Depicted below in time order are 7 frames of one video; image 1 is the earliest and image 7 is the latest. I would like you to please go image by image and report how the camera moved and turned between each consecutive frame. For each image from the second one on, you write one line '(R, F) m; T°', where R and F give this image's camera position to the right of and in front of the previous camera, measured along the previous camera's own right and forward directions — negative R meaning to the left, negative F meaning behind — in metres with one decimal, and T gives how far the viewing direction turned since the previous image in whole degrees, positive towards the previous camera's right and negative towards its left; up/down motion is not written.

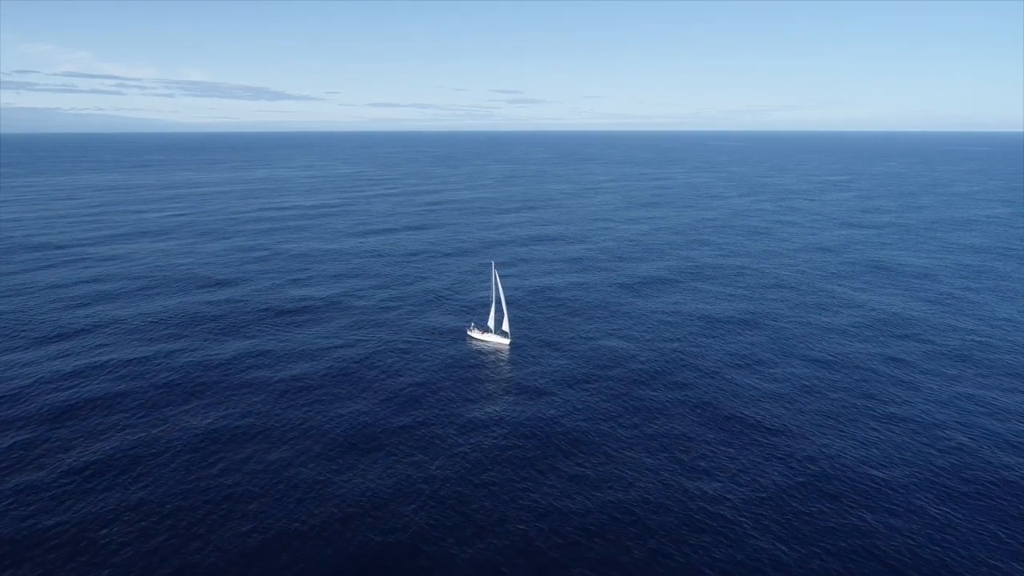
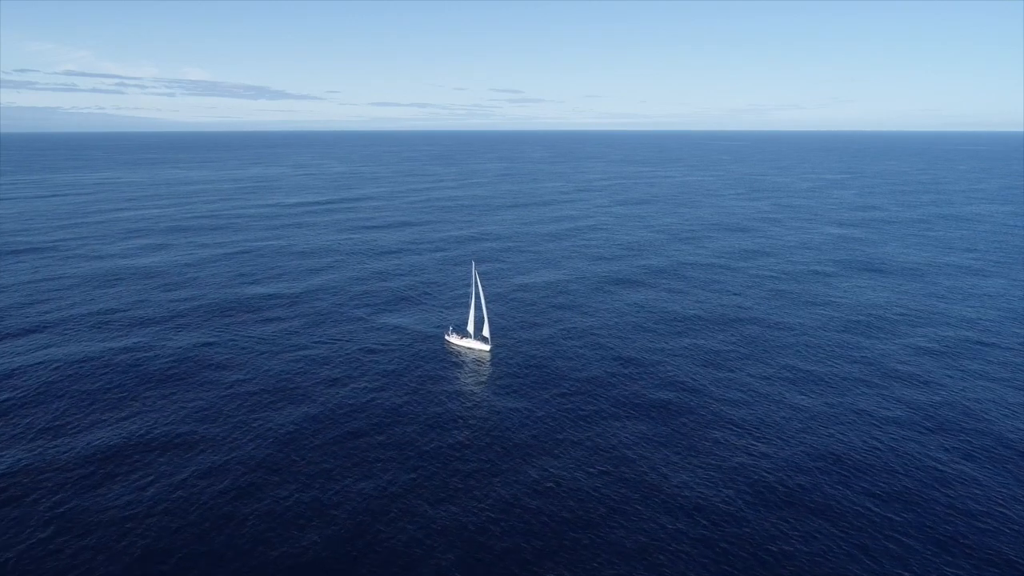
(+2.1, +5.2) m; 0°
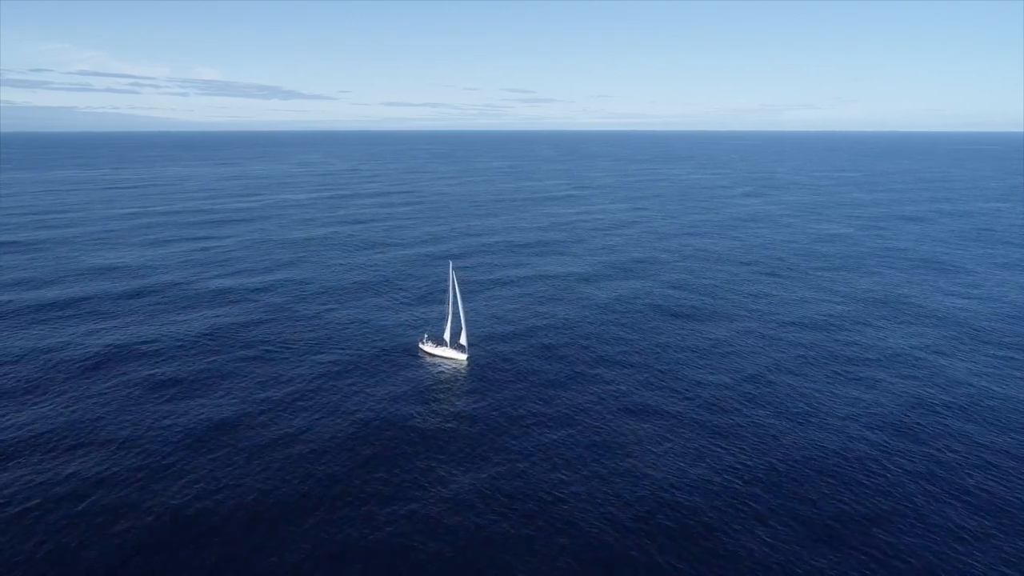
(+2.5, +6.7) m; 0°
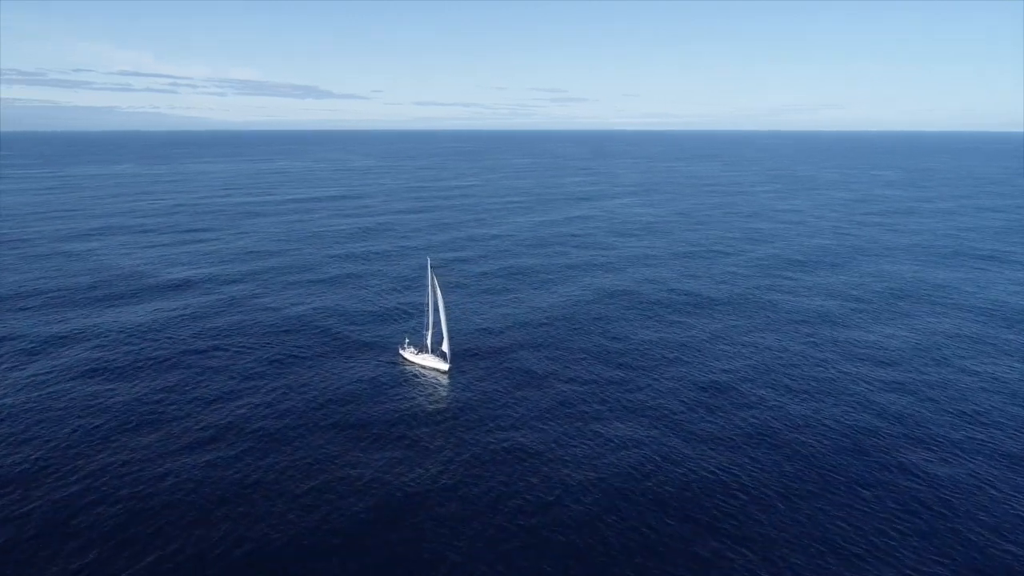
(+3.4, +8.1) m; -2°
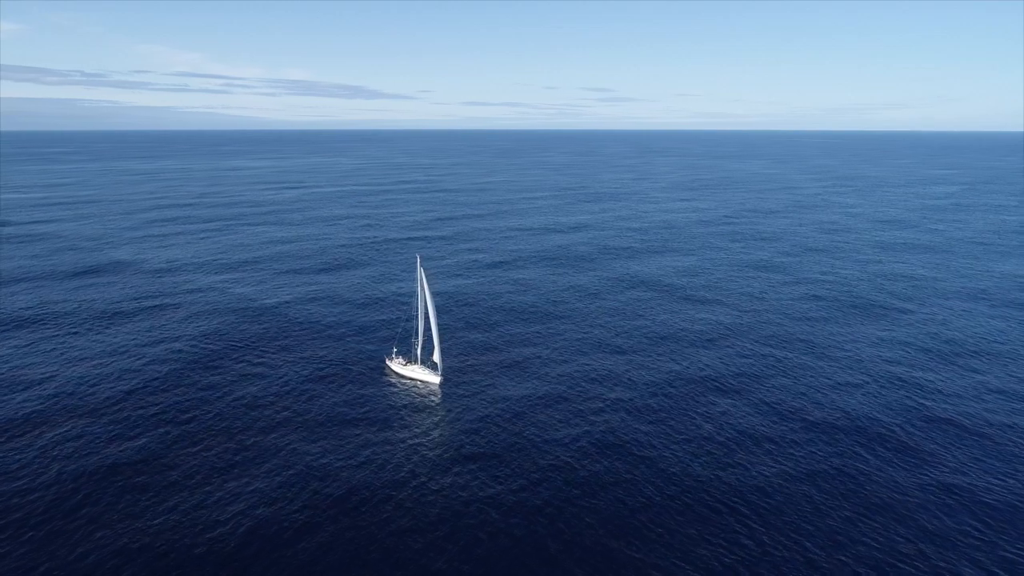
(+3.3, +8.3) m; -3°
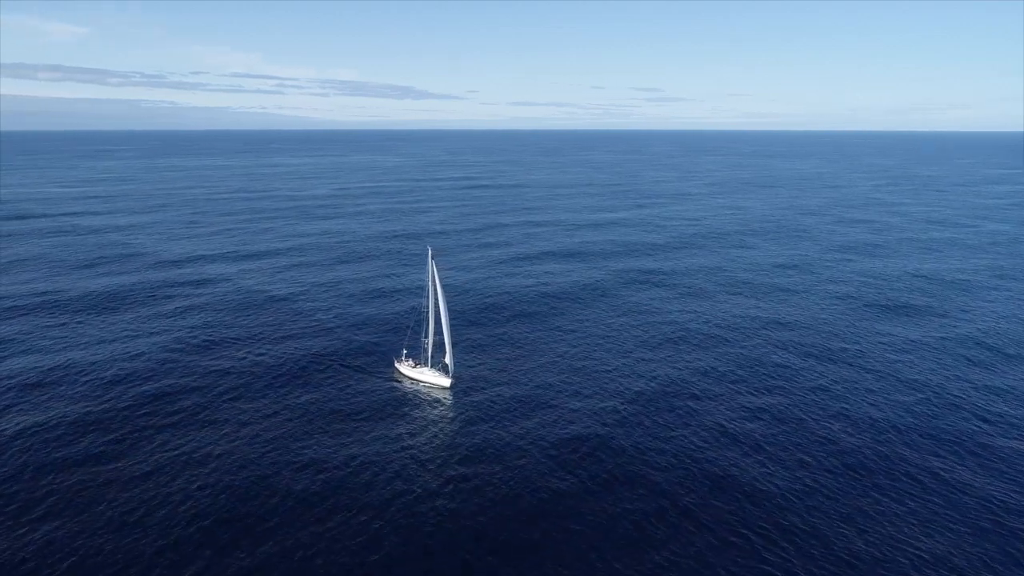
(+2.0, +4.9) m; -3°
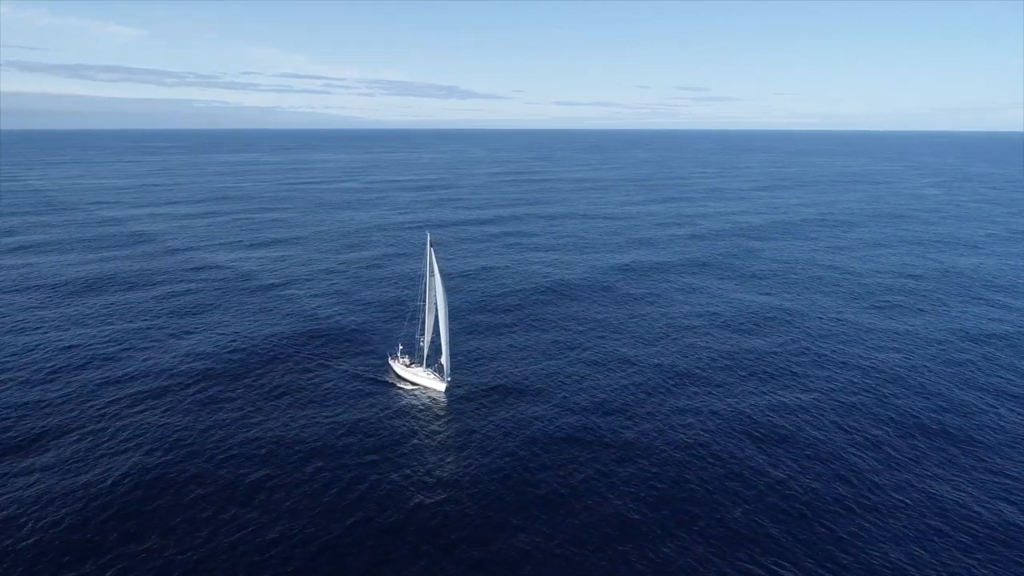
(+2.4, +6.1) m; -3°
